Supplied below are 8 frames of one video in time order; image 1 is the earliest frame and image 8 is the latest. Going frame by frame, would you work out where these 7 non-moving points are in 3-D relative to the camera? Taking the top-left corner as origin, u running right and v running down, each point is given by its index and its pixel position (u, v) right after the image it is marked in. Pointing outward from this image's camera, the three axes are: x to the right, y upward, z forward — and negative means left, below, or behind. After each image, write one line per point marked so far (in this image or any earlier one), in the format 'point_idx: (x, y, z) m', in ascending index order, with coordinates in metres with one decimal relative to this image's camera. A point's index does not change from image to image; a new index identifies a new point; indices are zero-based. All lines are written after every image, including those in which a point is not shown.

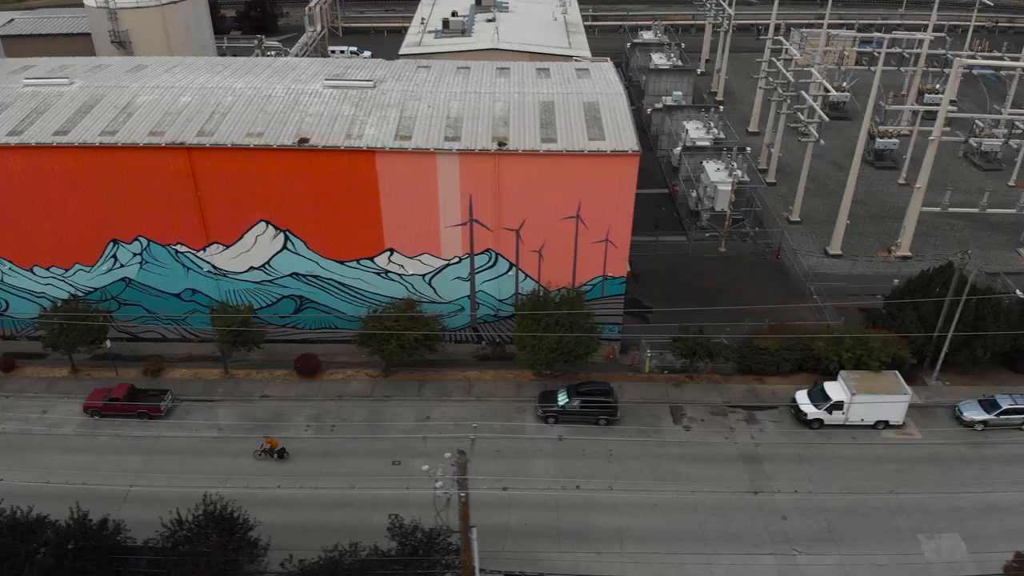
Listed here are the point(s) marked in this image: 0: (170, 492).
0: (-7.1, -4.2, +19.9) m
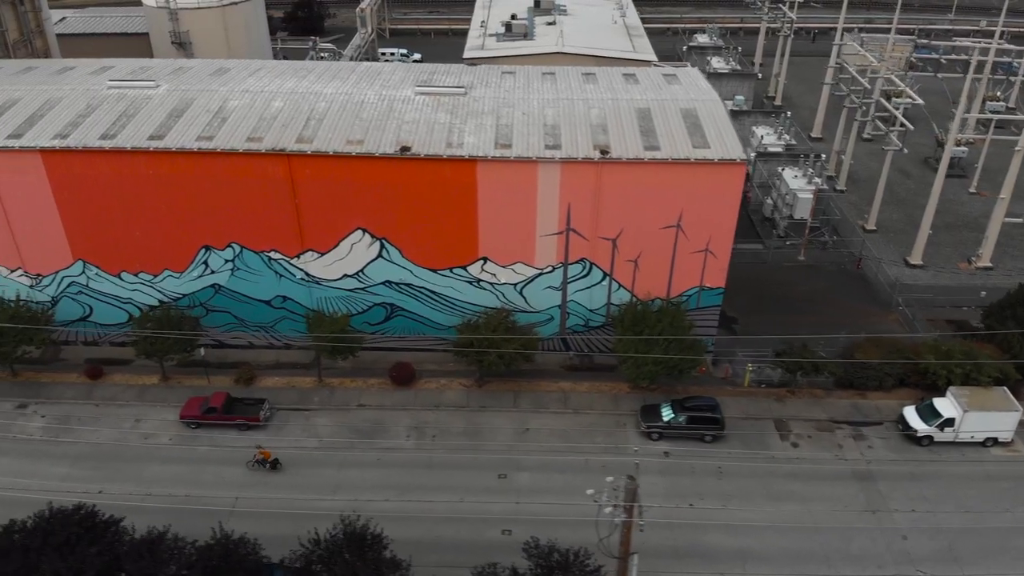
0: (-4.8, -4.4, +19.5) m
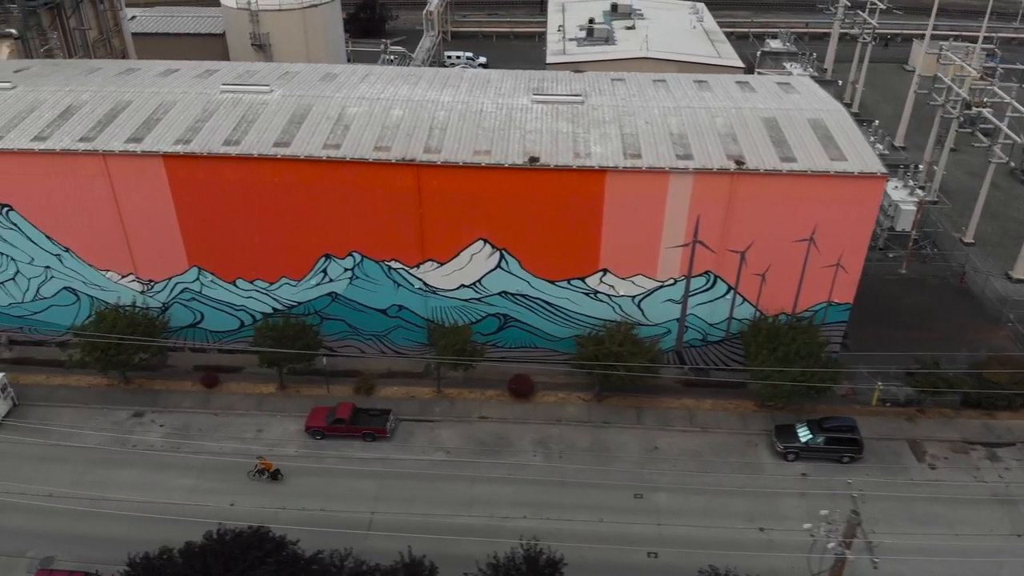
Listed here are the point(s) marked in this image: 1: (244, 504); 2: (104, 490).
0: (-1.9, -4.7, +19.1) m
1: (-5.5, -4.4, +19.5) m
2: (-8.4, -4.1, +19.8) m
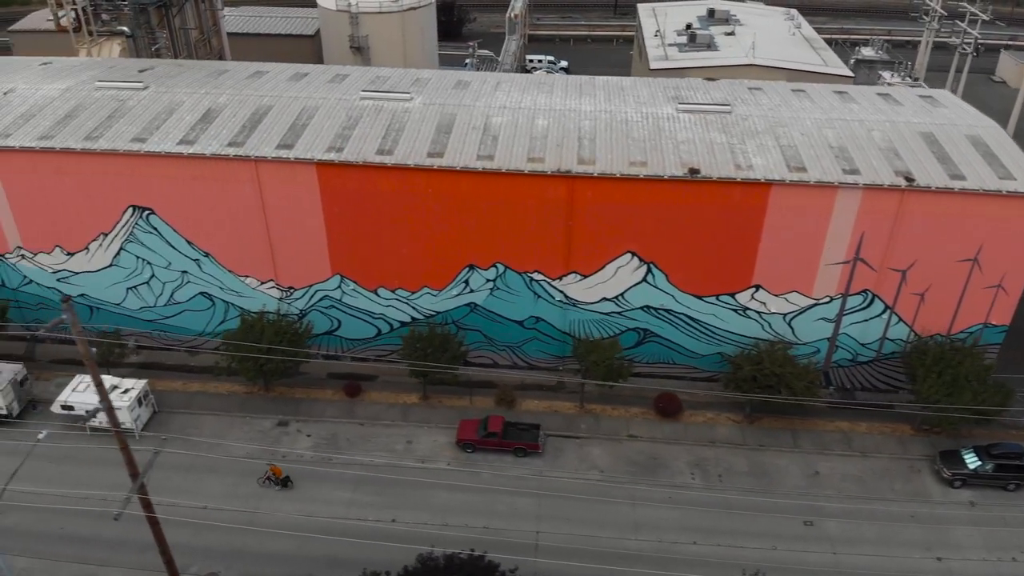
0: (+1.4, -5.0, +18.5) m
1: (-2.1, -4.6, +19.0) m
2: (-5.1, -4.3, +19.3) m
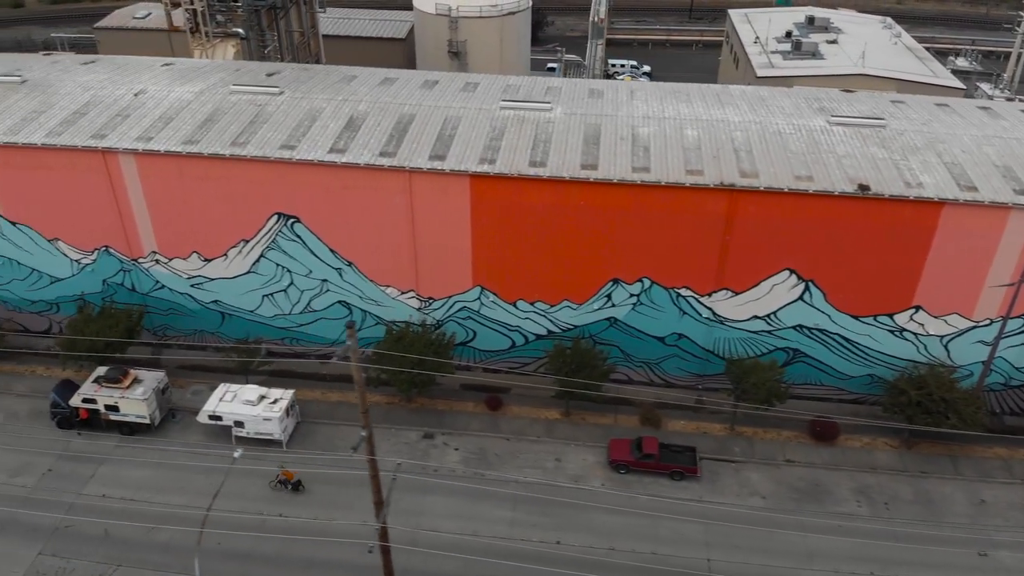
0: (+4.6, -5.4, +18.0) m
1: (+1.1, -4.9, +18.5) m
2: (-1.8, -4.6, +18.9) m
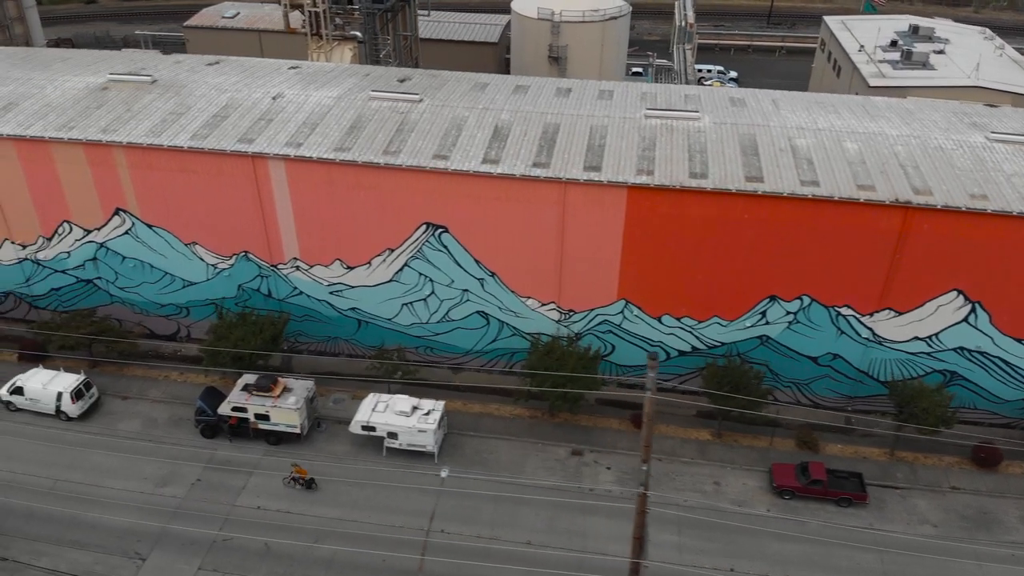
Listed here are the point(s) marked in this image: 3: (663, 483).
0: (+7.8, -5.8, +17.4) m
1: (+4.4, -5.3, +18.0) m
2: (+1.4, -4.9, +18.4) m
3: (+3.1, -4.1, +20.0) m
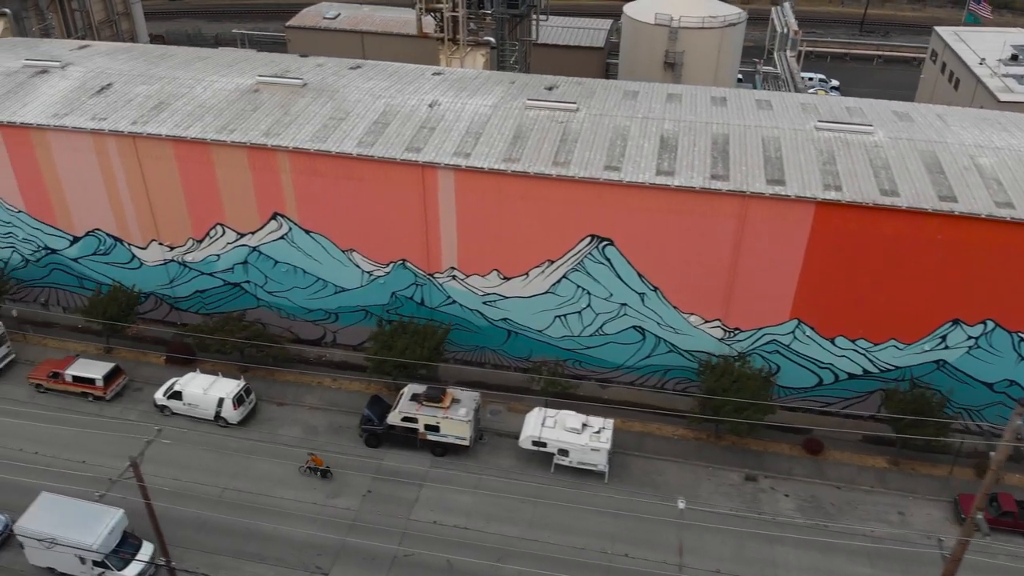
0: (+11.3, -6.4, +16.9) m
1: (+7.9, -5.8, +17.5) m
2: (+4.9, -5.3, +18.0) m
3: (+6.7, -4.5, +19.6) m
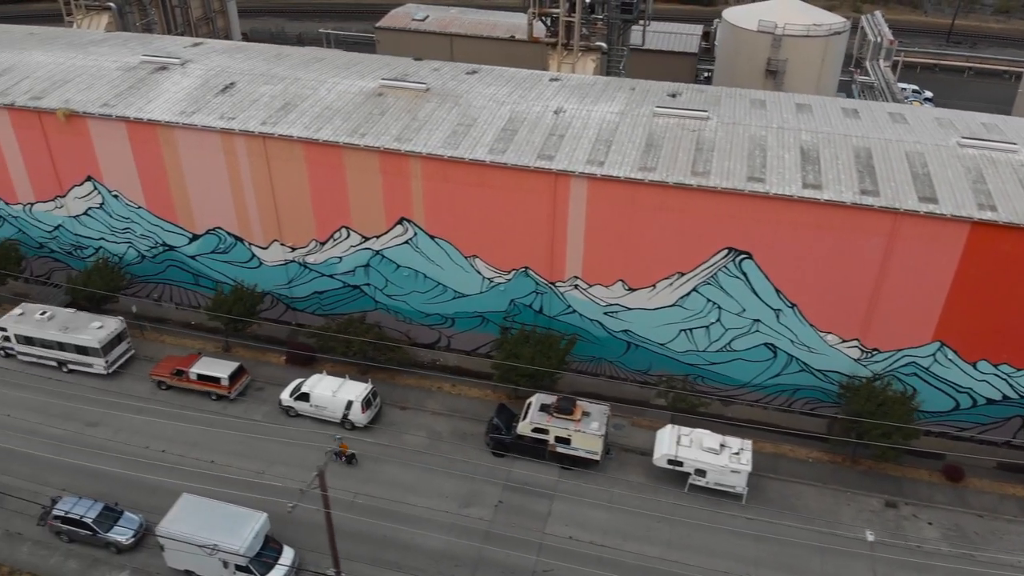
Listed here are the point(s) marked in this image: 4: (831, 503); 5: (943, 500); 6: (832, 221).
0: (+13.9, -7.0, +16.3) m
1: (+10.5, -6.3, +17.0) m
2: (+7.6, -5.7, +17.6) m
3: (+9.4, -5.0, +19.1) m
4: (+6.5, -4.4, +19.8) m
5: (+8.9, -4.4, +20.0) m
6: (+6.6, +1.4, +19.7) m
